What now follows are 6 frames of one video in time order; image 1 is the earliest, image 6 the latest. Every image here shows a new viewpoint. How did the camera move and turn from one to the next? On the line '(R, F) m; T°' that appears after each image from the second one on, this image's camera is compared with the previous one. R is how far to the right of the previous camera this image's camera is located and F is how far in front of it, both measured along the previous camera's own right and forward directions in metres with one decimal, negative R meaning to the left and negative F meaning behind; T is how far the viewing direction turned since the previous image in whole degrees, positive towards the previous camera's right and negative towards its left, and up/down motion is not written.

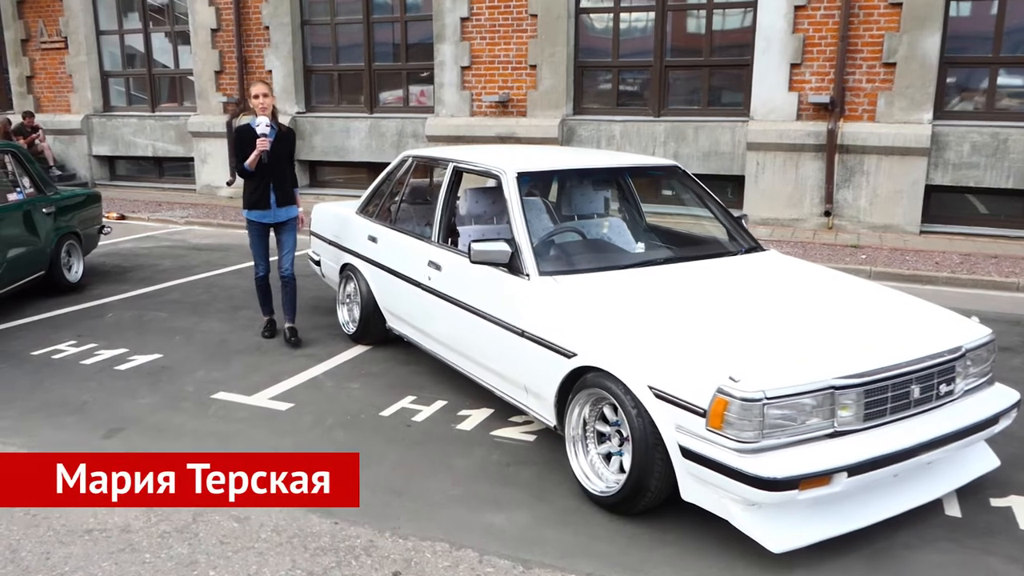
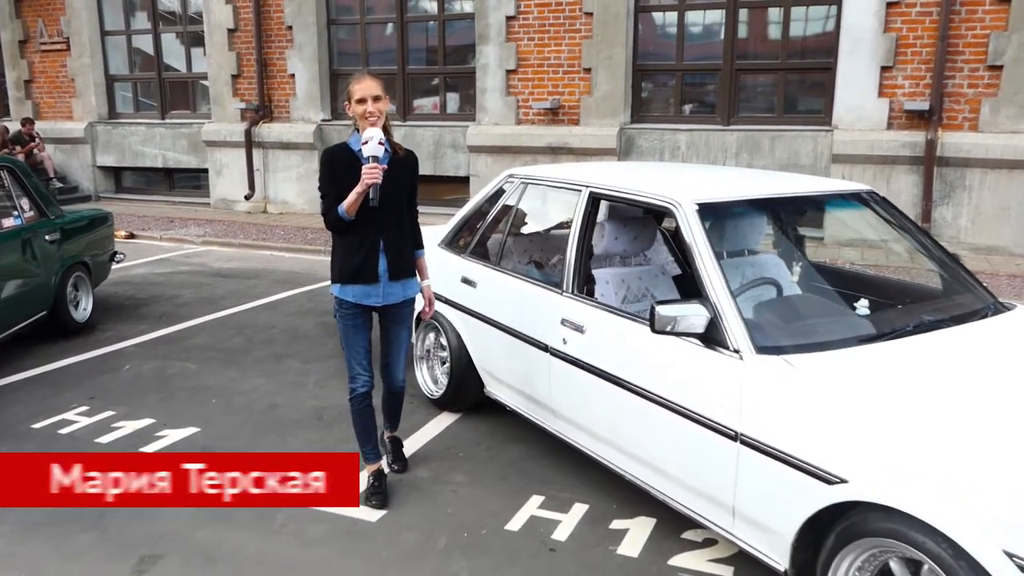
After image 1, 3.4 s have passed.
(-0.8, +1.2) m; 0°
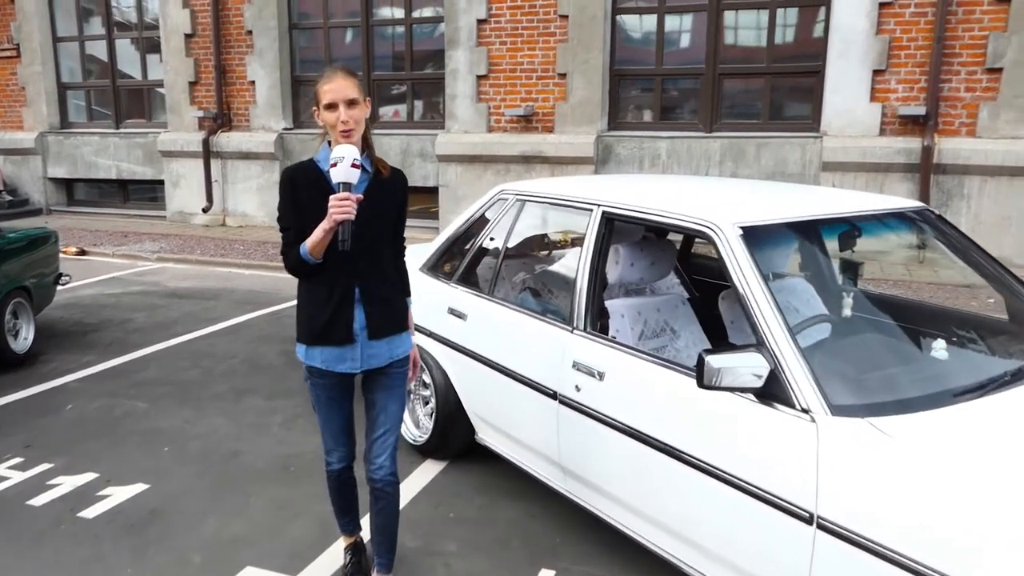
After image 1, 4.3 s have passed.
(-0.1, +0.6) m; +2°
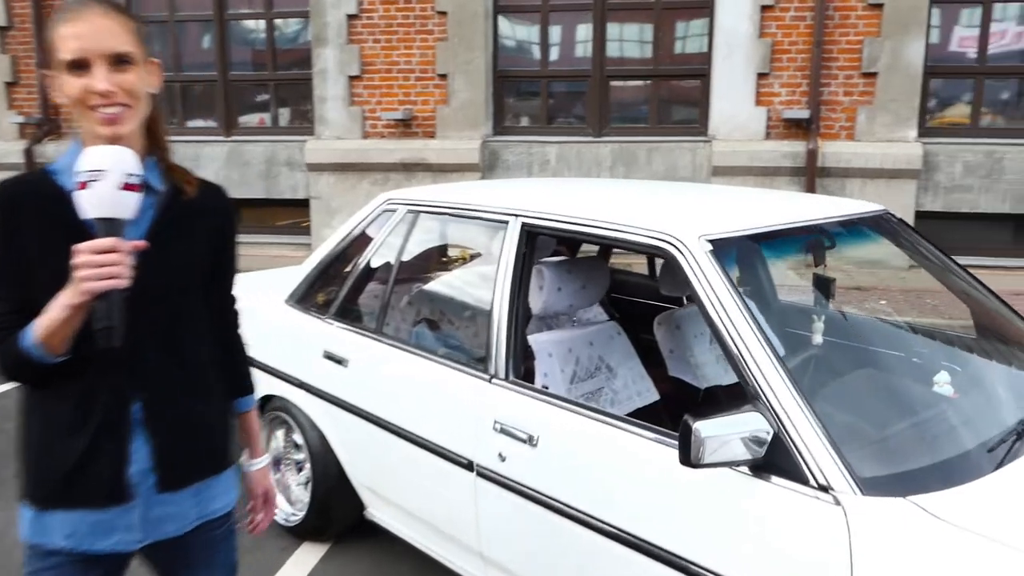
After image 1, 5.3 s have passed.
(-0.1, +0.8) m; +9°
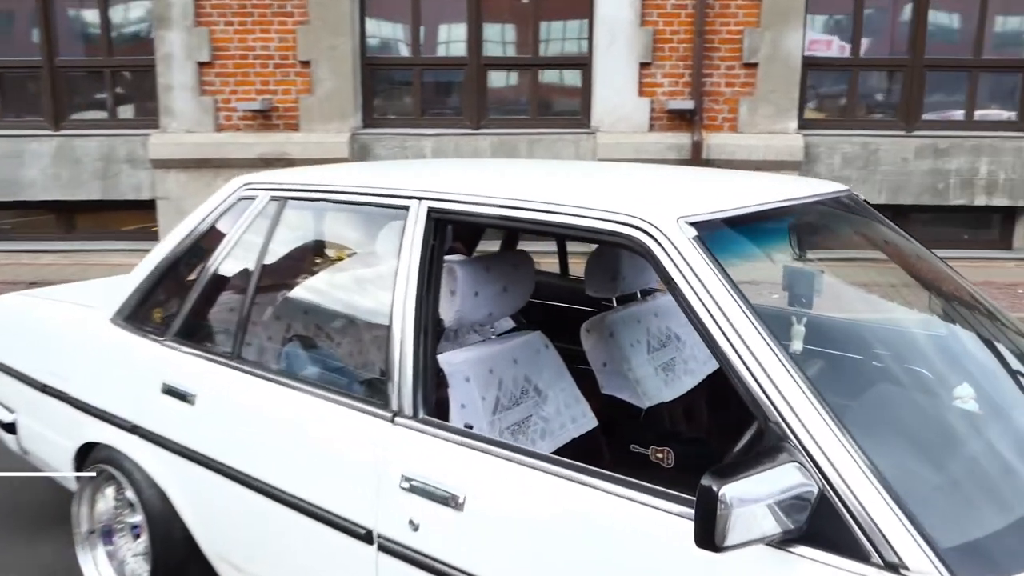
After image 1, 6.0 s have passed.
(-0.1, +0.7) m; +9°
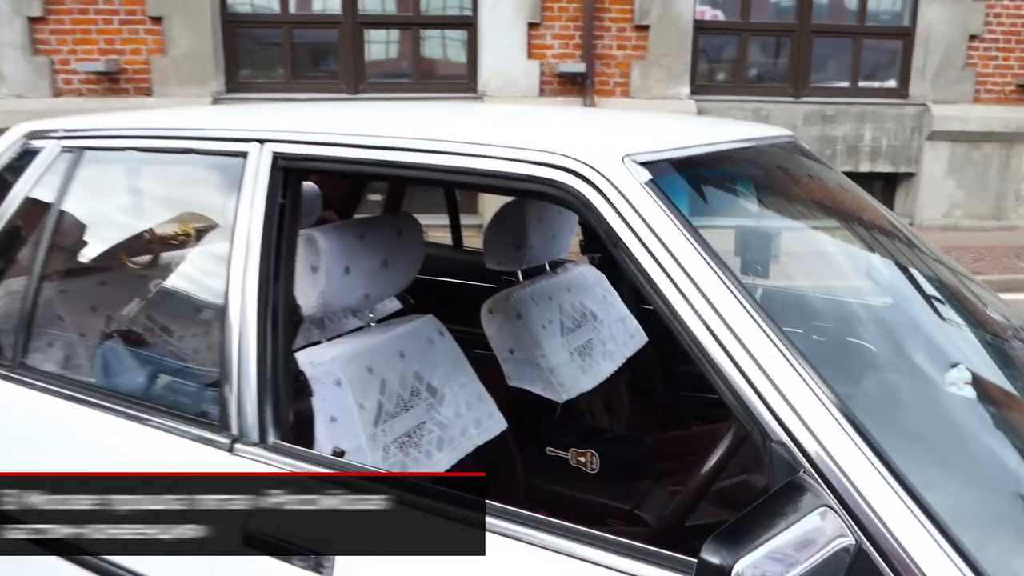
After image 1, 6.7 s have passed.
(0.0, +0.5) m; +8°
